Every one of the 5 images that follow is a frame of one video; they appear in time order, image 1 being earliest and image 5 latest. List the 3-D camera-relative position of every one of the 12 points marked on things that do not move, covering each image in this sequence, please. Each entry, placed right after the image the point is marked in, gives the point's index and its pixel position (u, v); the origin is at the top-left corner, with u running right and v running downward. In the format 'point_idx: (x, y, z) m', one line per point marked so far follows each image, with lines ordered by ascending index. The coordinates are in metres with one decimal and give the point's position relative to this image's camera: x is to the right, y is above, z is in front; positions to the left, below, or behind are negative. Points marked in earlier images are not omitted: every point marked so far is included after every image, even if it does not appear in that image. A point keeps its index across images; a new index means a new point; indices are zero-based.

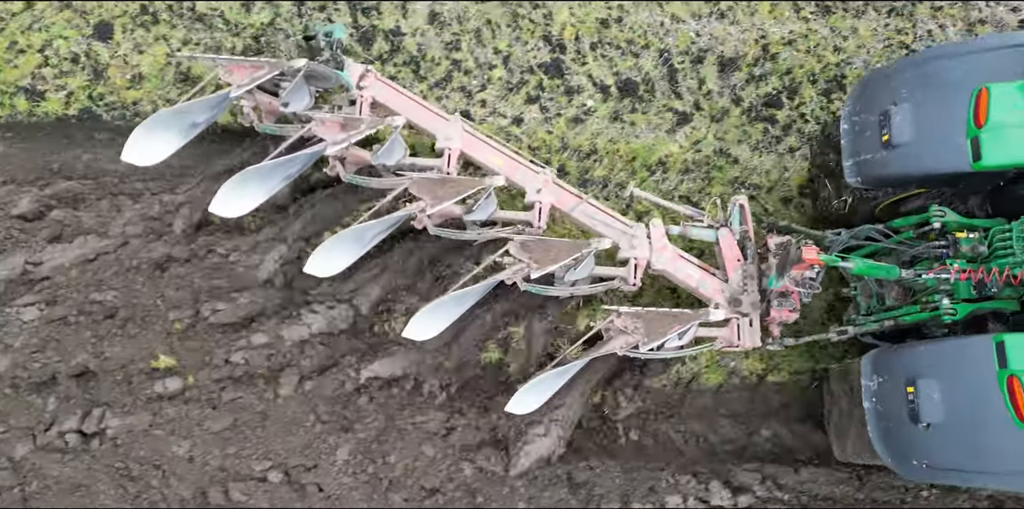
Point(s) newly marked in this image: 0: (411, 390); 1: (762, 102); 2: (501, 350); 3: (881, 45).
0: (-0.6, -0.8, +4.4) m
1: (+1.6, +1.0, +4.9) m
2: (-0.1, -0.6, +4.5) m
3: (+2.4, +1.4, +4.9) m
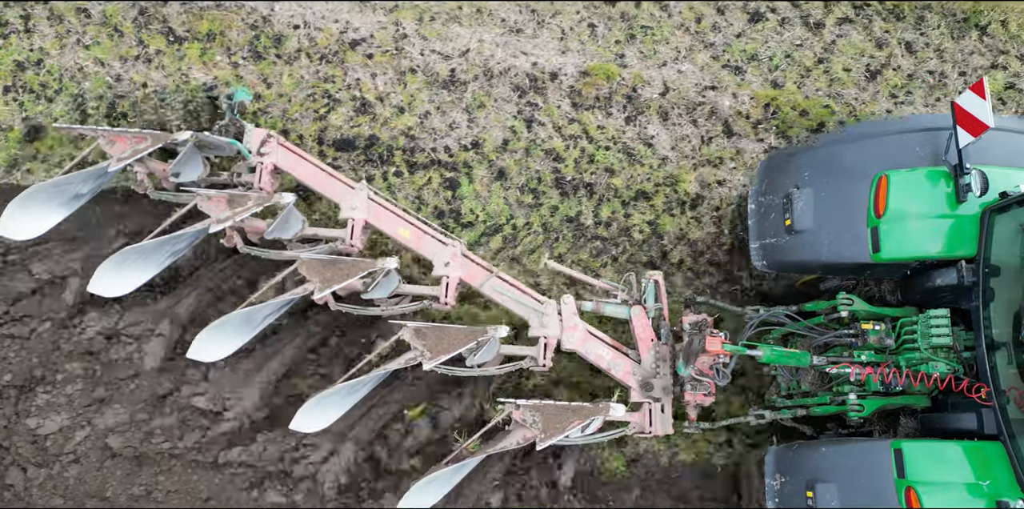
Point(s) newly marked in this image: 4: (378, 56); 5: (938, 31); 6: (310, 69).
0: (-4.3, -1.1, +3.9) m
1: (-2.1, +0.6, +4.6) m
2: (-3.7, -0.9, +4.0) m
3: (-1.3, +1.0, +4.7) m
4: (-0.8, +1.2, +4.7) m
5: (+2.7, +1.4, +4.7) m
6: (-1.3, +1.1, +4.7) m
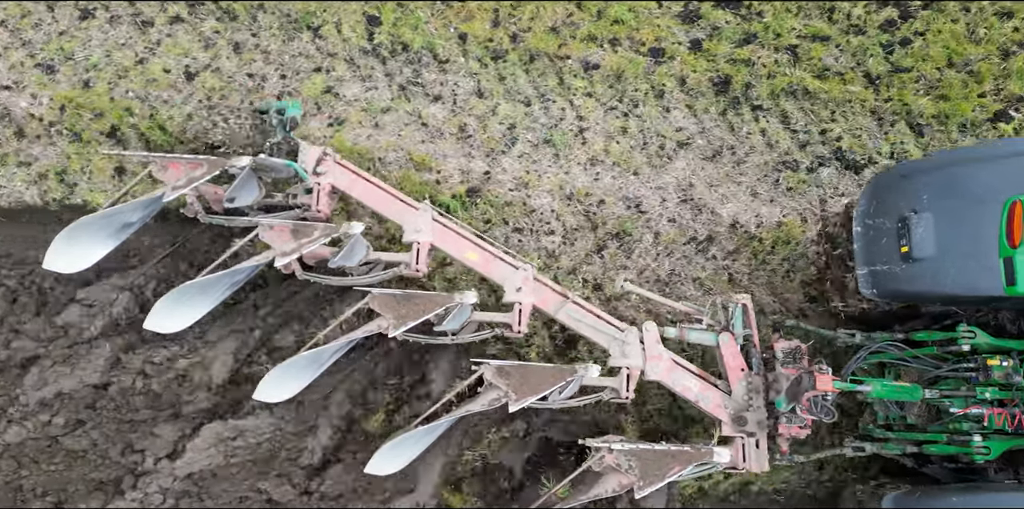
0: (-8.3, -1.1, +3.5) m
1: (-6.2, +0.6, +4.2) m
2: (-7.8, -0.9, +3.6) m
3: (-5.4, +0.9, +4.3) m
4: (-4.9, +1.2, +4.4) m
5: (-1.5, +1.3, +4.5) m
6: (-5.4, +1.1, +4.3) m
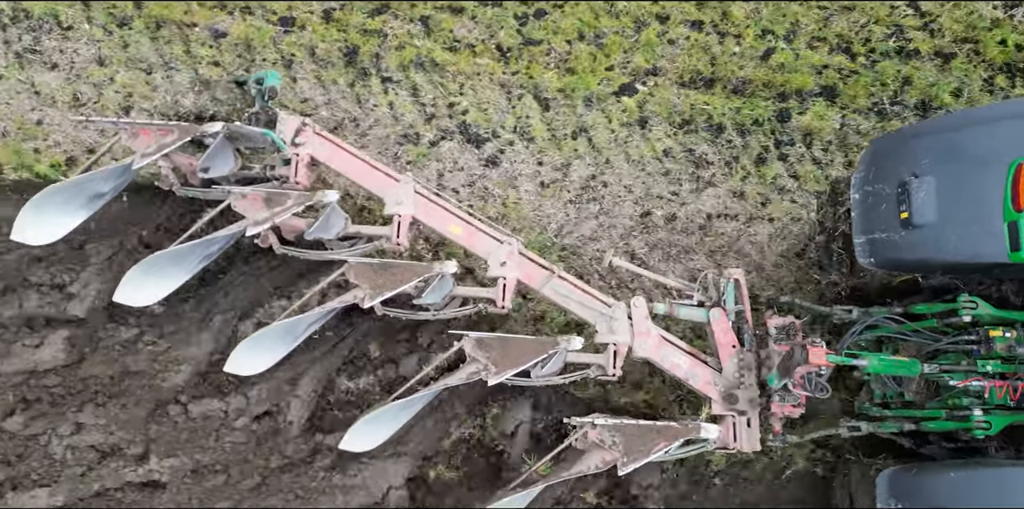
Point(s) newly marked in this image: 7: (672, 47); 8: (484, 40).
0: (-10.4, -1.0, +3.1) m
1: (-8.3, +0.7, +3.9) m
2: (-9.9, -0.8, +3.2) m
3: (-7.5, +1.1, +4.0) m
4: (-7.1, +1.3, +4.0) m
5: (-3.6, +1.5, +4.3) m
6: (-7.5, +1.2, +4.0) m
7: (+0.9, +1.2, +4.3) m
8: (-0.2, +1.2, +4.3) m
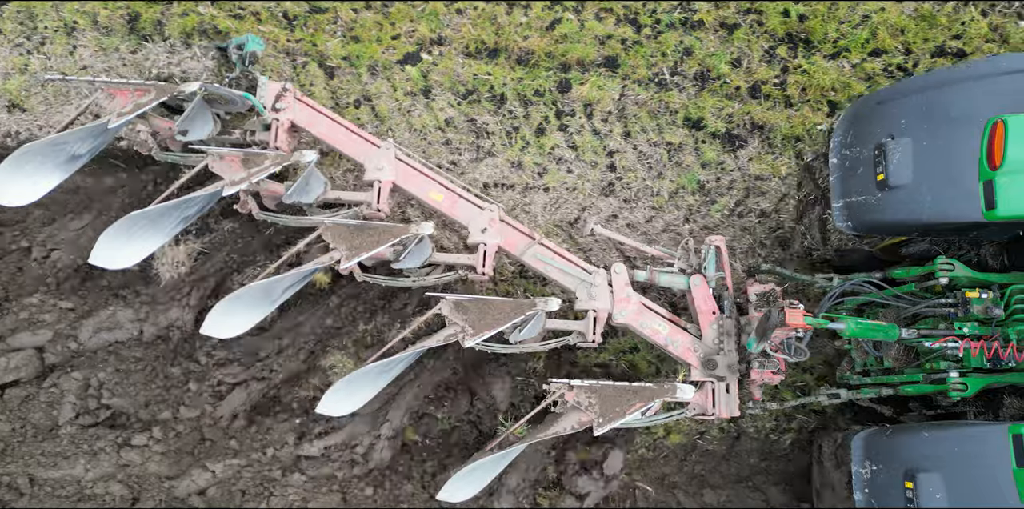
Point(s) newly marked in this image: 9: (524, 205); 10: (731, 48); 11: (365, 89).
0: (-11.6, -0.9, +2.9) m
1: (-9.5, +0.9, +3.6) m
2: (-11.1, -0.7, +3.0) m
3: (-8.7, +1.2, +3.7) m
4: (-8.3, +1.5, +3.8) m
5: (-4.8, +1.7, +4.2) m
6: (-8.7, +1.4, +3.8) m
7: (-0.3, +1.4, +4.3) m
8: (-1.4, +1.4, +4.3) m
9: (+0.1, +0.3, +4.2) m
10: (+1.2, +1.2, +4.3) m
11: (-0.8, +0.9, +4.3) m
